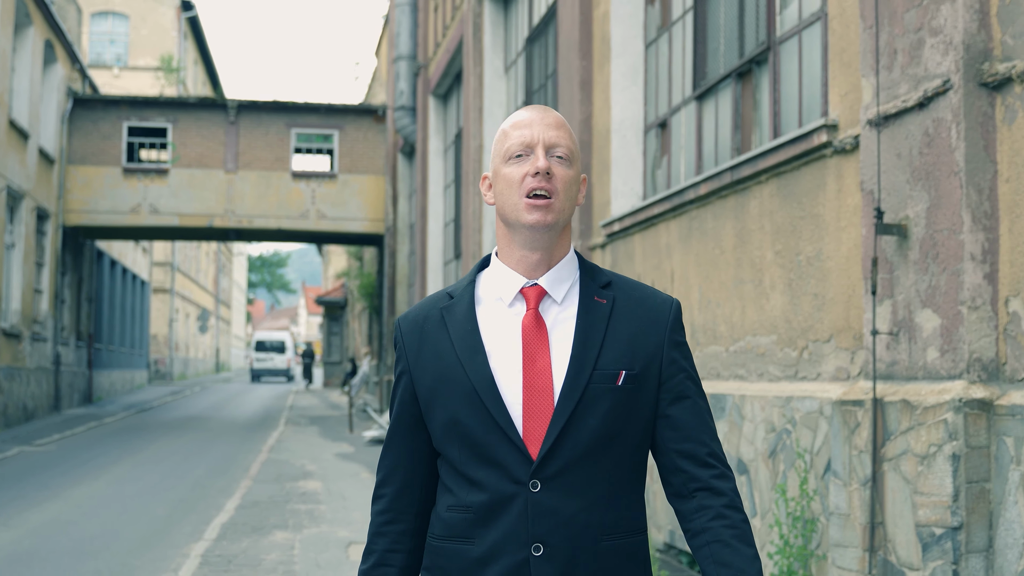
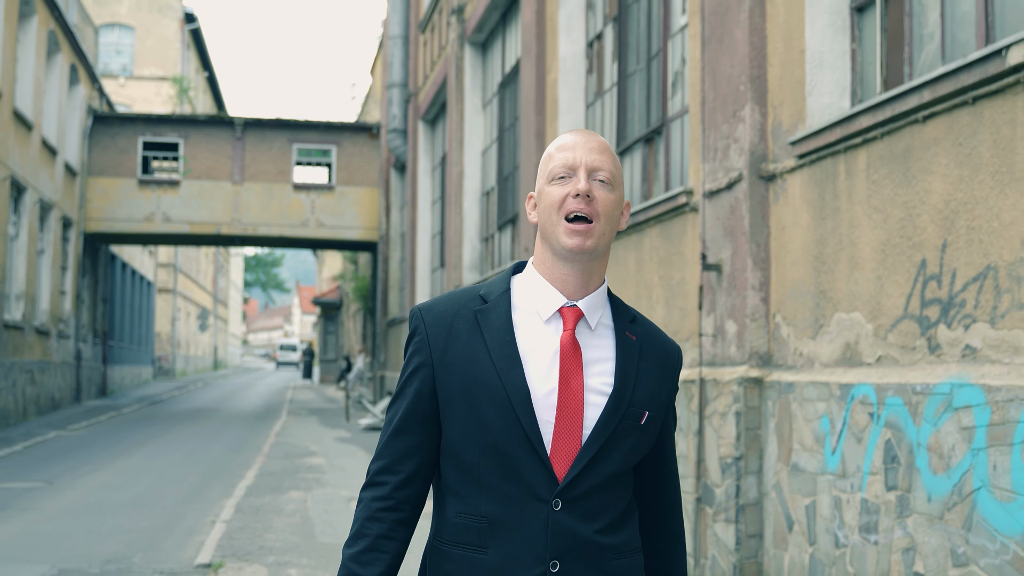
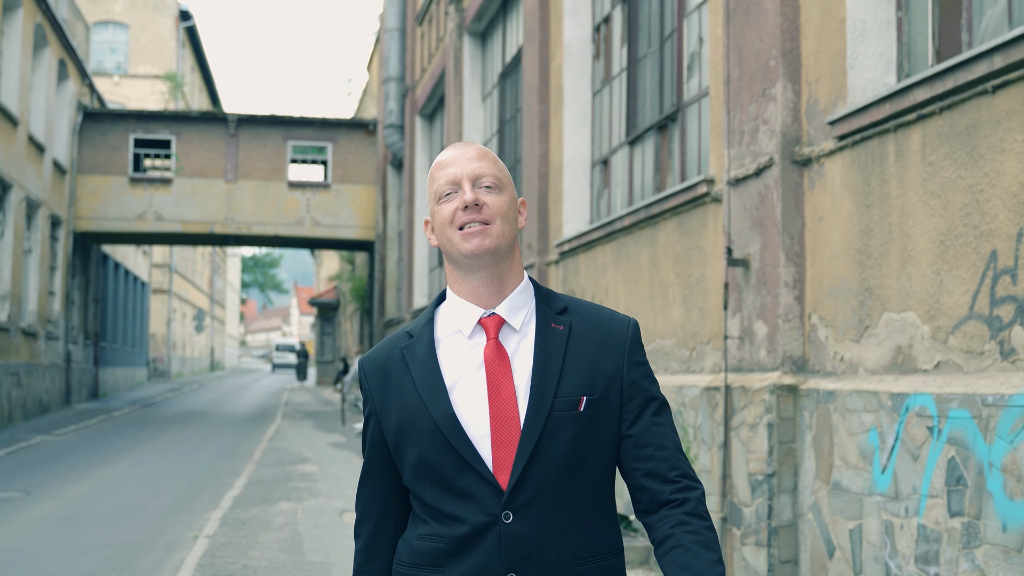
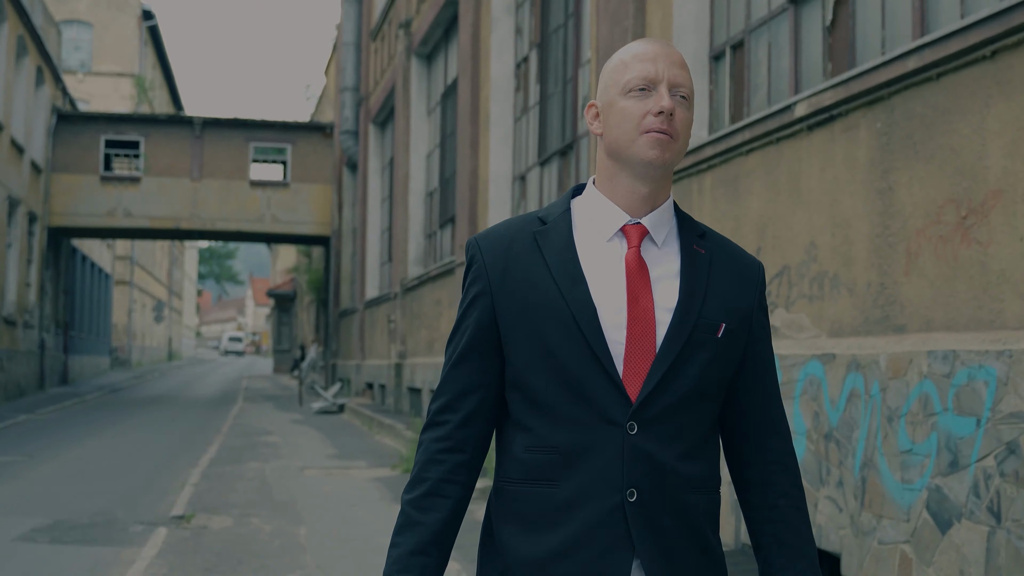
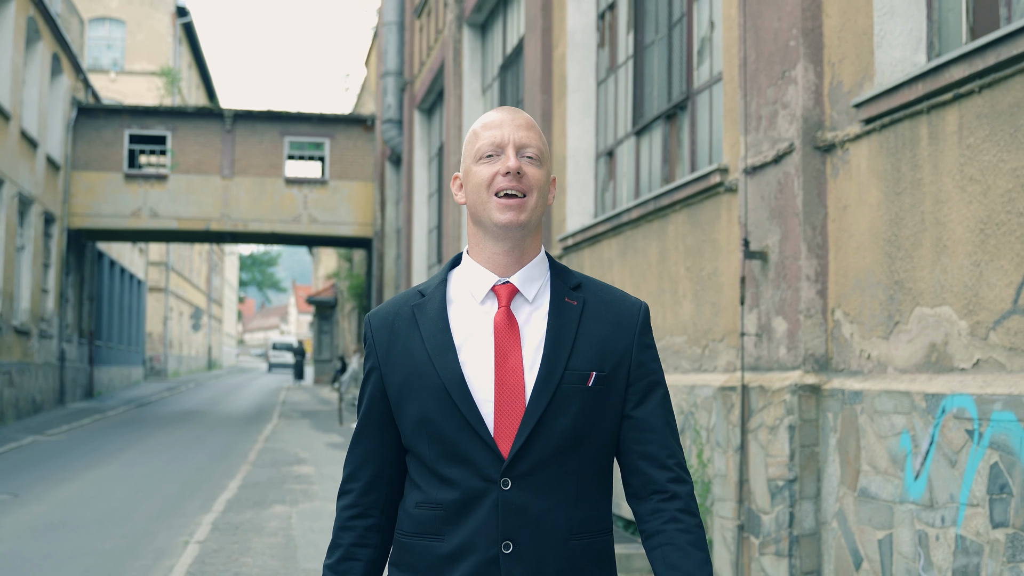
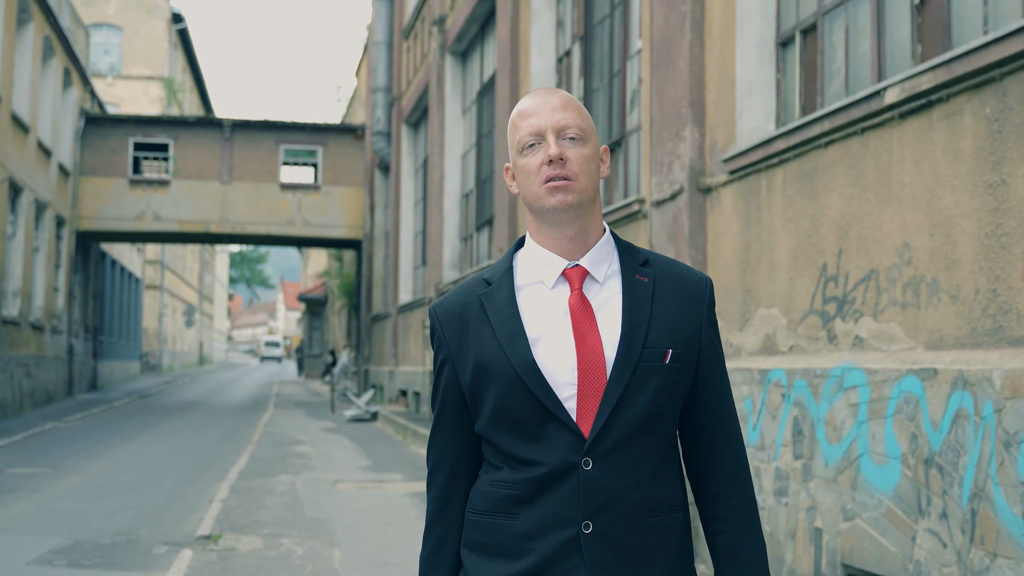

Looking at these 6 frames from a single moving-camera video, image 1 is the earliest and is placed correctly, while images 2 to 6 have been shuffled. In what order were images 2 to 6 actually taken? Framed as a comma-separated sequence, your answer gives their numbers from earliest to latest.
5, 3, 2, 6, 4
